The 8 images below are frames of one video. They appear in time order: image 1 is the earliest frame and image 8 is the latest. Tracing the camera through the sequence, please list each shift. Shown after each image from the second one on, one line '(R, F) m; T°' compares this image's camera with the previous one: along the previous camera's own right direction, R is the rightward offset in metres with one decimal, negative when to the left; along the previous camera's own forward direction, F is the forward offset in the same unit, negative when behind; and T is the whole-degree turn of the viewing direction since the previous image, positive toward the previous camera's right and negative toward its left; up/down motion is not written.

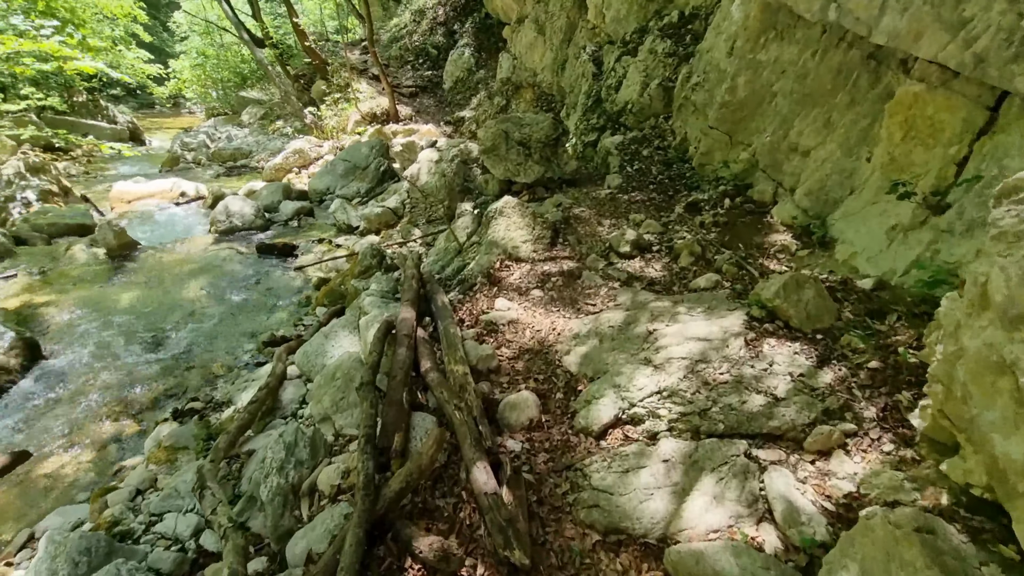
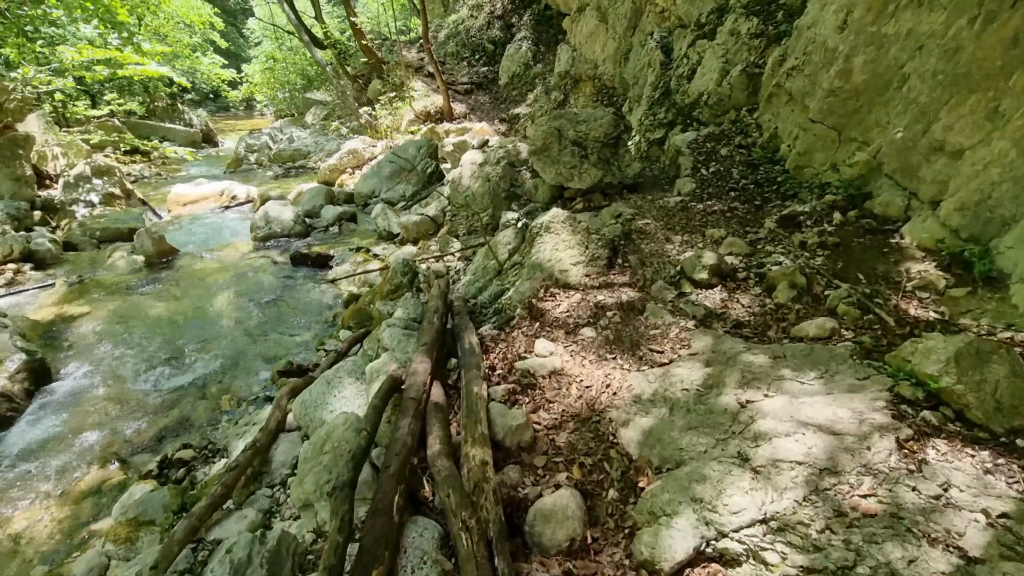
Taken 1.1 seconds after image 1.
(+0.1, +1.1) m; -6°
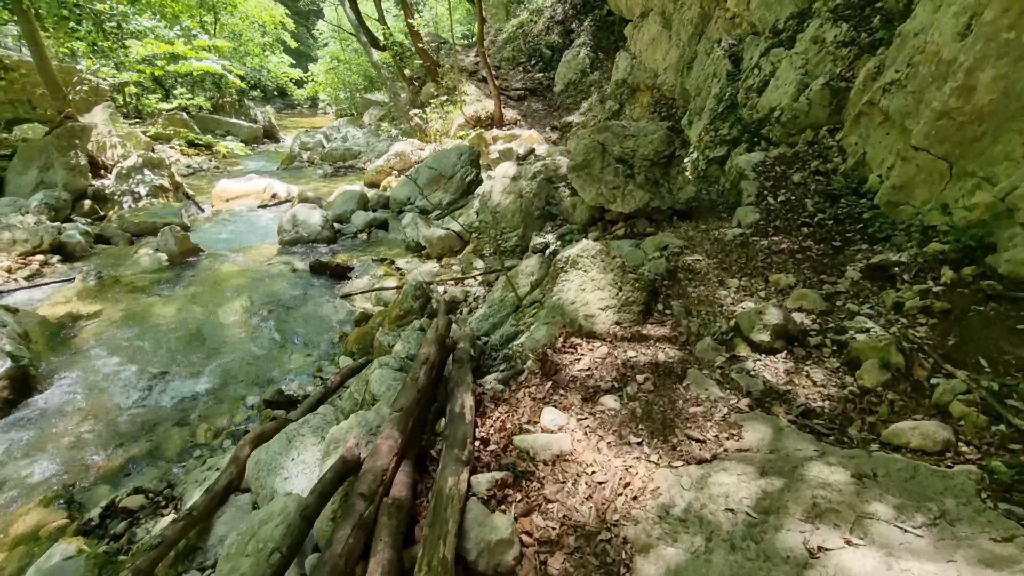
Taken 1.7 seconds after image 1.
(+0.3, +0.8) m; -5°
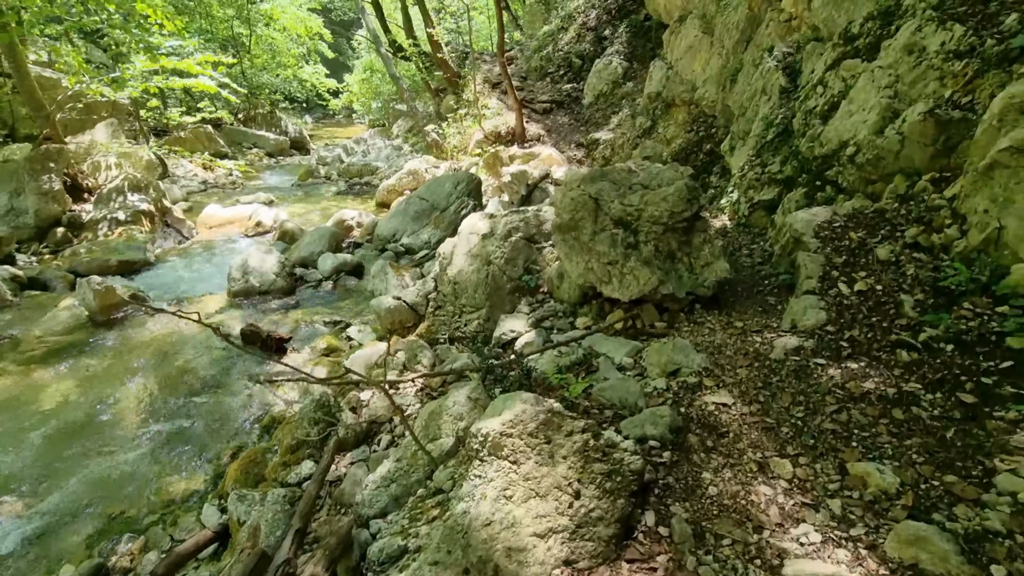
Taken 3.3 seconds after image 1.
(+0.8, +1.9) m; -5°
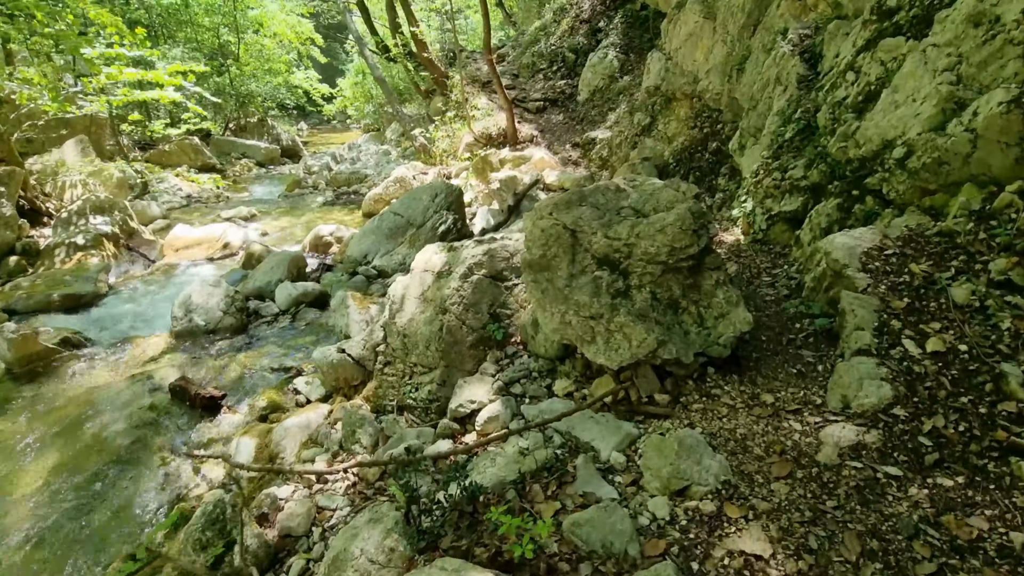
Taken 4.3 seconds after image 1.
(+0.4, +1.1) m; -1°
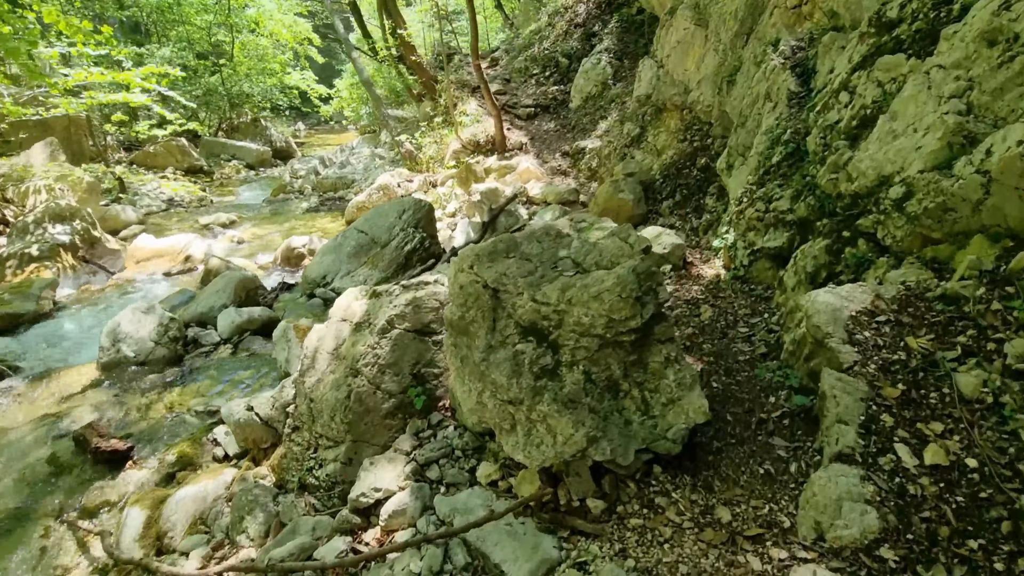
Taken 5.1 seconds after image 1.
(+0.5, +0.7) m; 0°
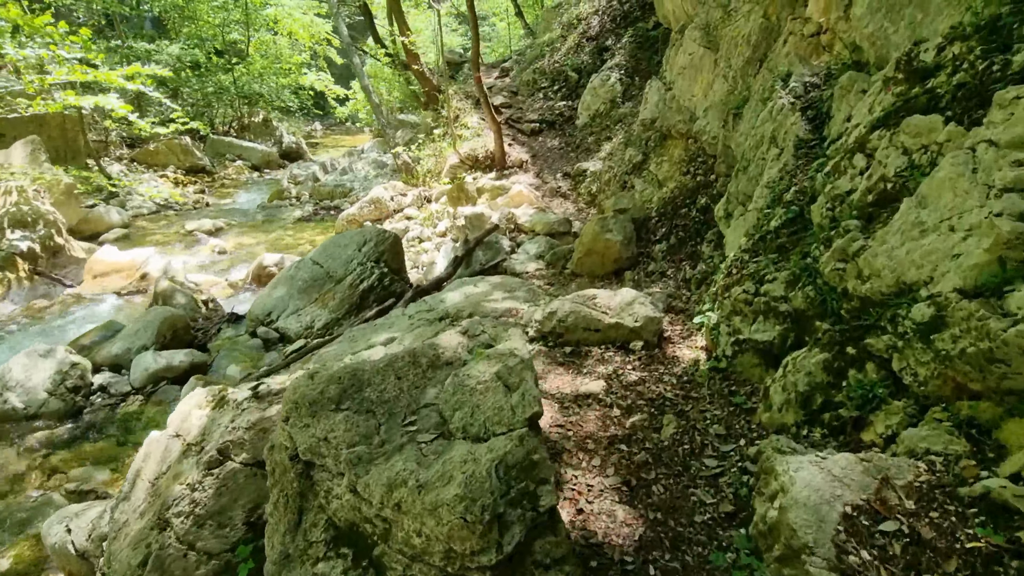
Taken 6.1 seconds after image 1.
(+0.7, +1.0) m; -2°
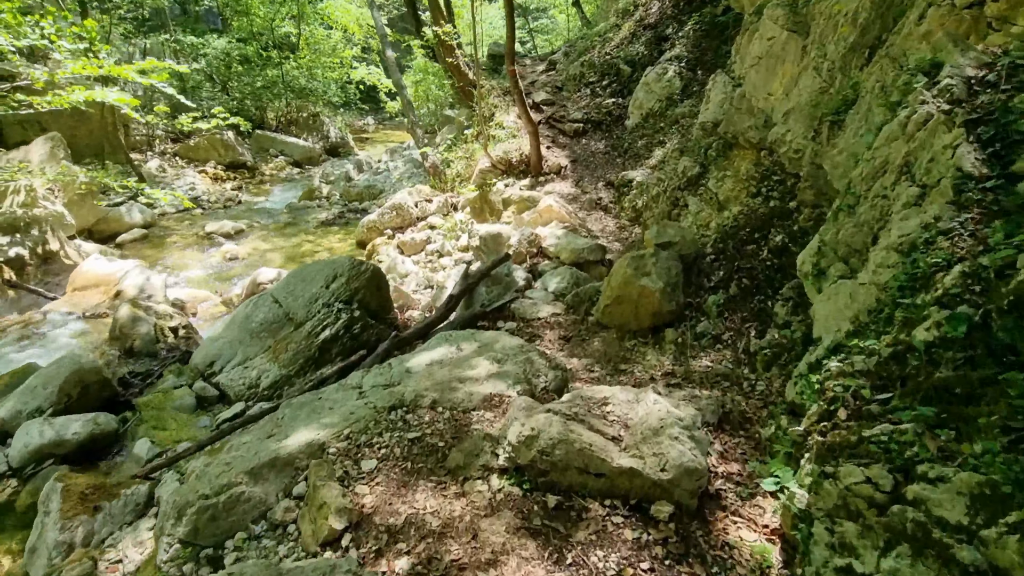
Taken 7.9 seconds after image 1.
(+0.6, +1.9) m; -6°
